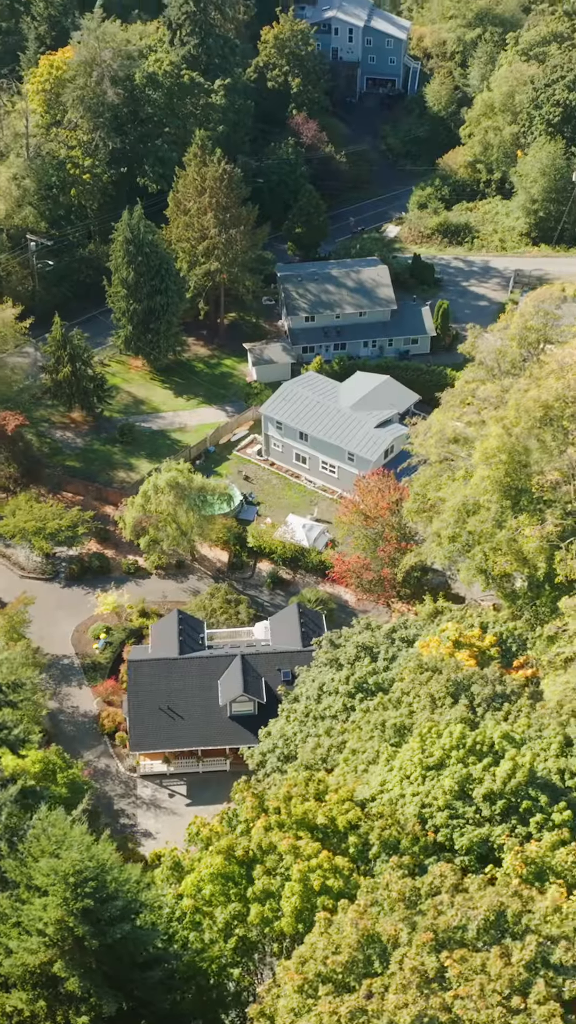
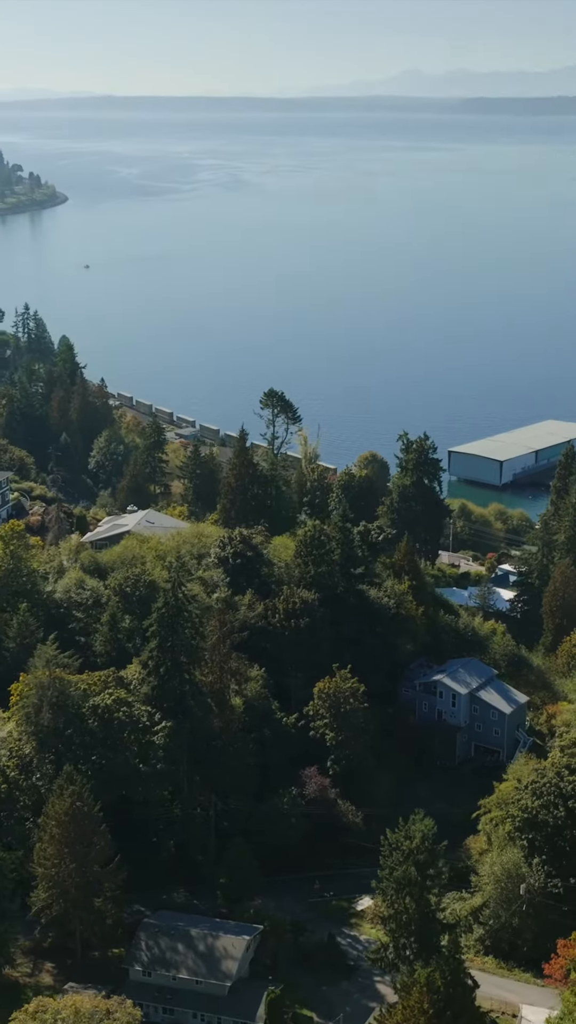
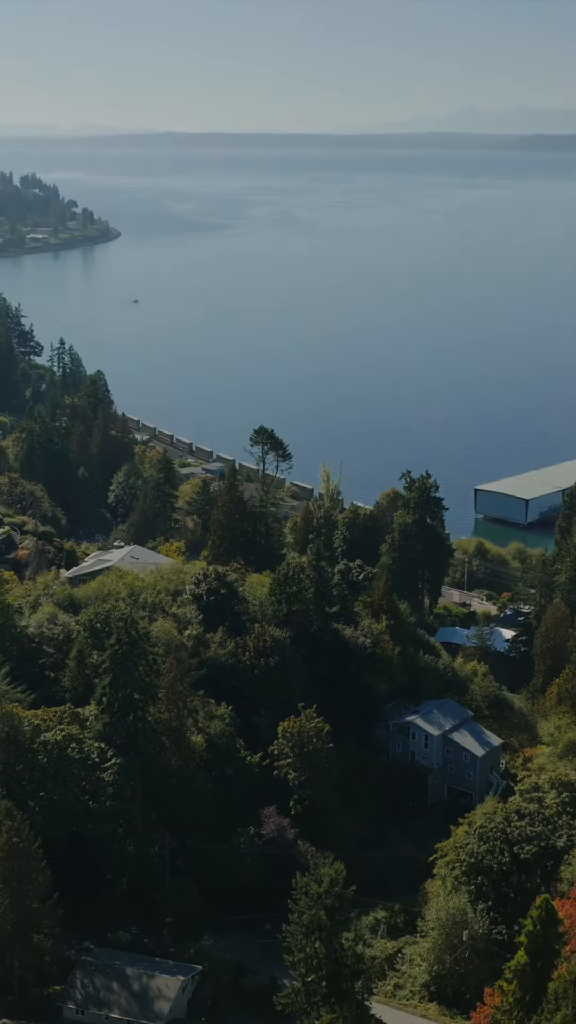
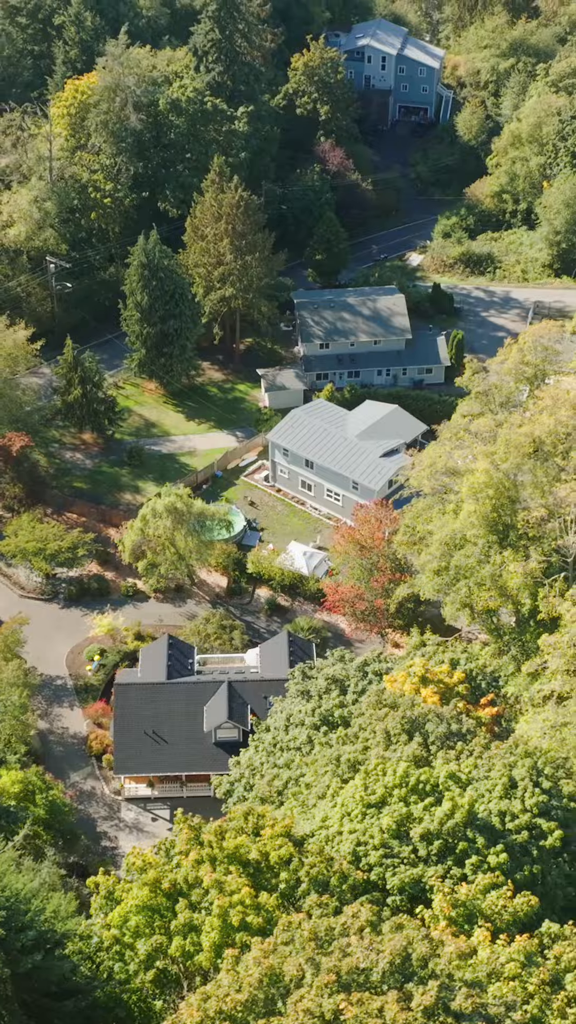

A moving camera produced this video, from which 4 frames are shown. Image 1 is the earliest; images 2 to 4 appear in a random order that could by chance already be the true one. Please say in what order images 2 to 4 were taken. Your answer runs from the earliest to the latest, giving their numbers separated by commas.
4, 2, 3
